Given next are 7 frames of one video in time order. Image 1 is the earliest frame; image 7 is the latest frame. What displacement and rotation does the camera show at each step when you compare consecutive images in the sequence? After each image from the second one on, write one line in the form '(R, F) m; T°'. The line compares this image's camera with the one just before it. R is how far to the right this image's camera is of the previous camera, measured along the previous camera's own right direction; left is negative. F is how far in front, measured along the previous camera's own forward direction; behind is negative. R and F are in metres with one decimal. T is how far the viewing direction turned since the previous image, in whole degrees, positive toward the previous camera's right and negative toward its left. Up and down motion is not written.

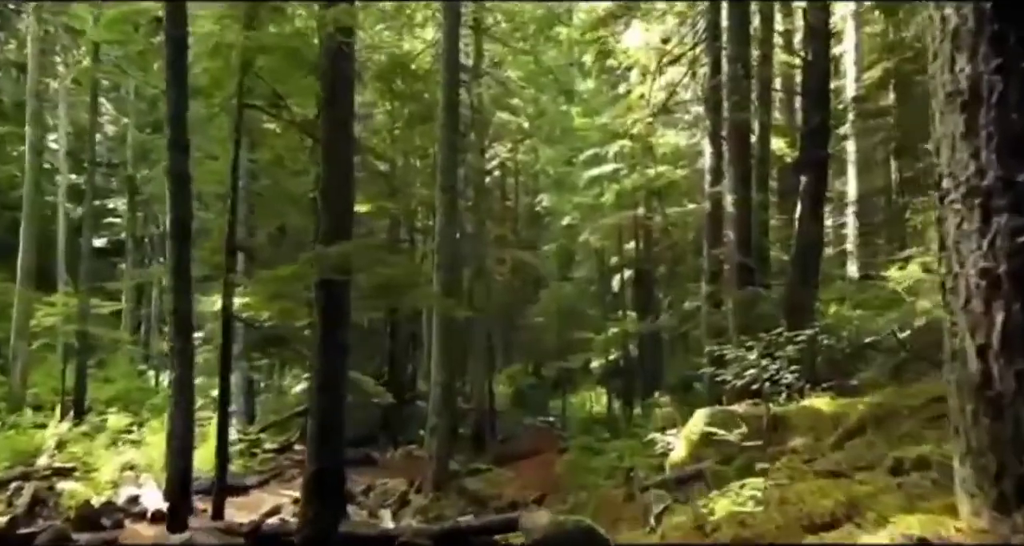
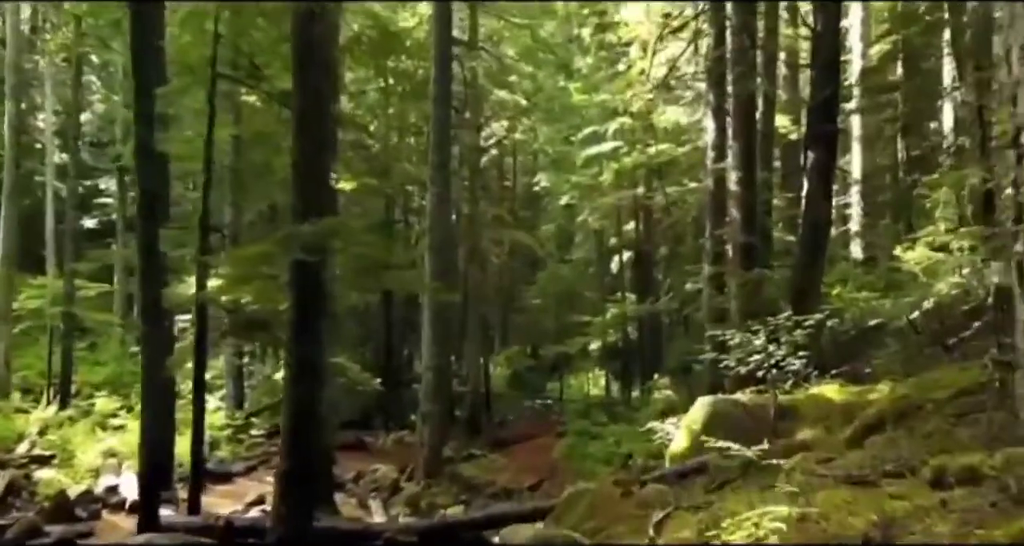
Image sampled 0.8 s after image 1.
(+0.1, +0.5) m; 0°
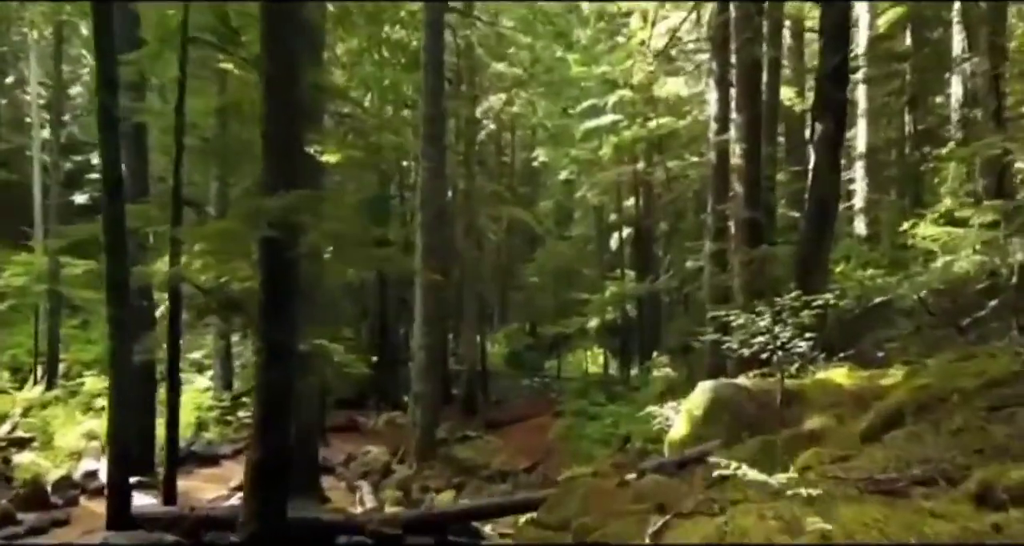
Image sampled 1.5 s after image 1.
(+0.1, +0.5) m; 0°
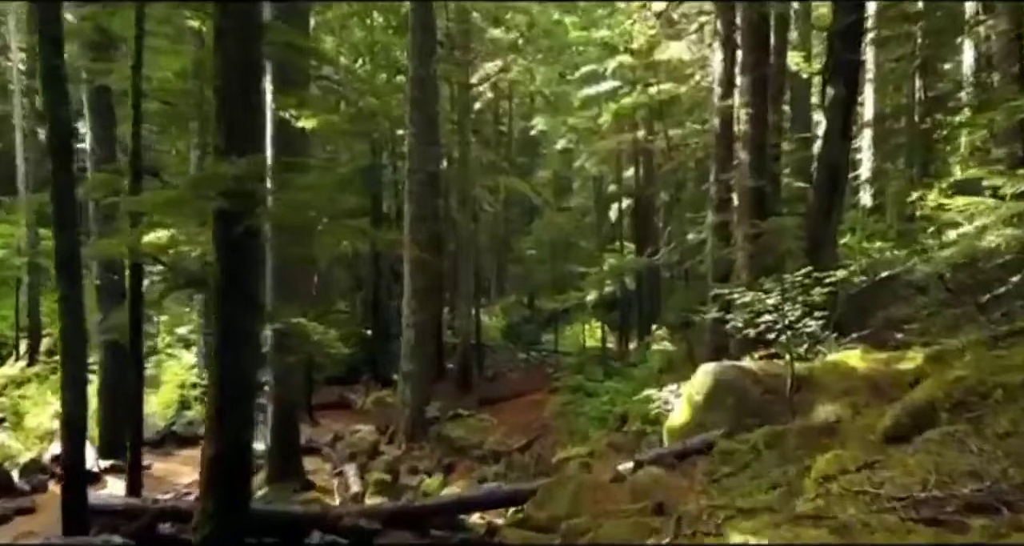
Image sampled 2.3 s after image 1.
(+0.1, +0.6) m; 0°
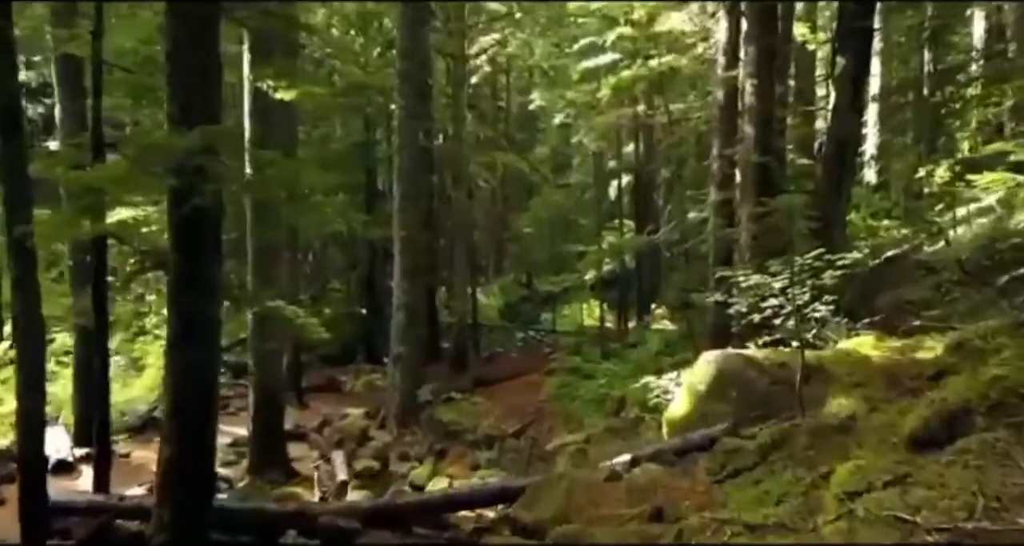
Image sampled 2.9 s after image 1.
(+0.1, +0.5) m; 0°
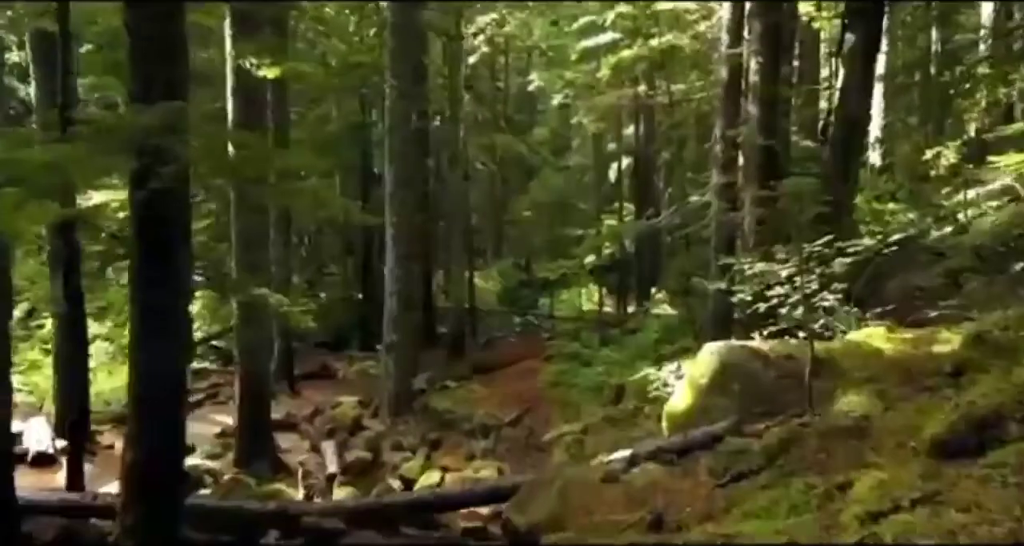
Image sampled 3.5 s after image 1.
(+0.1, +0.3) m; 0°
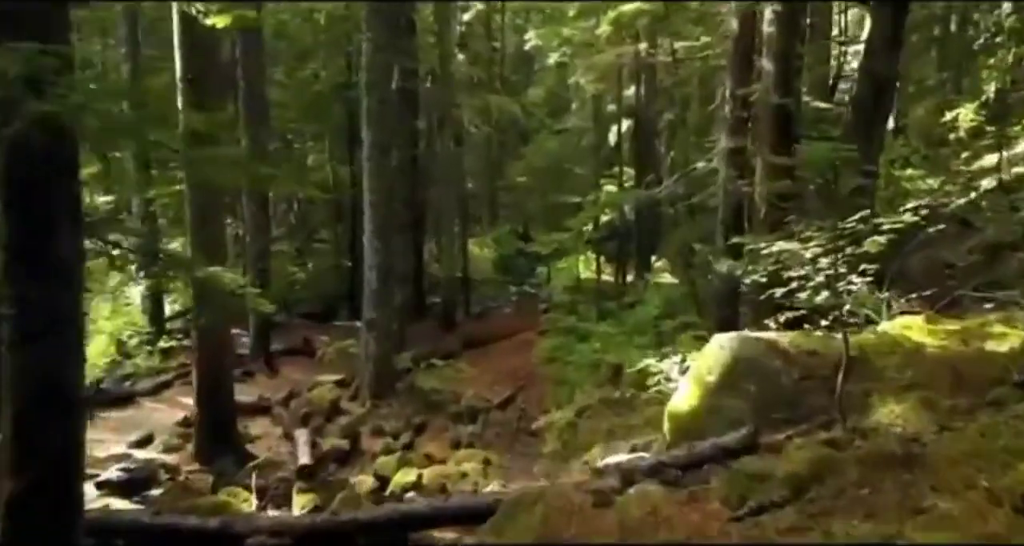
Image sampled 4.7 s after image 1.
(+0.1, +0.9) m; 0°
